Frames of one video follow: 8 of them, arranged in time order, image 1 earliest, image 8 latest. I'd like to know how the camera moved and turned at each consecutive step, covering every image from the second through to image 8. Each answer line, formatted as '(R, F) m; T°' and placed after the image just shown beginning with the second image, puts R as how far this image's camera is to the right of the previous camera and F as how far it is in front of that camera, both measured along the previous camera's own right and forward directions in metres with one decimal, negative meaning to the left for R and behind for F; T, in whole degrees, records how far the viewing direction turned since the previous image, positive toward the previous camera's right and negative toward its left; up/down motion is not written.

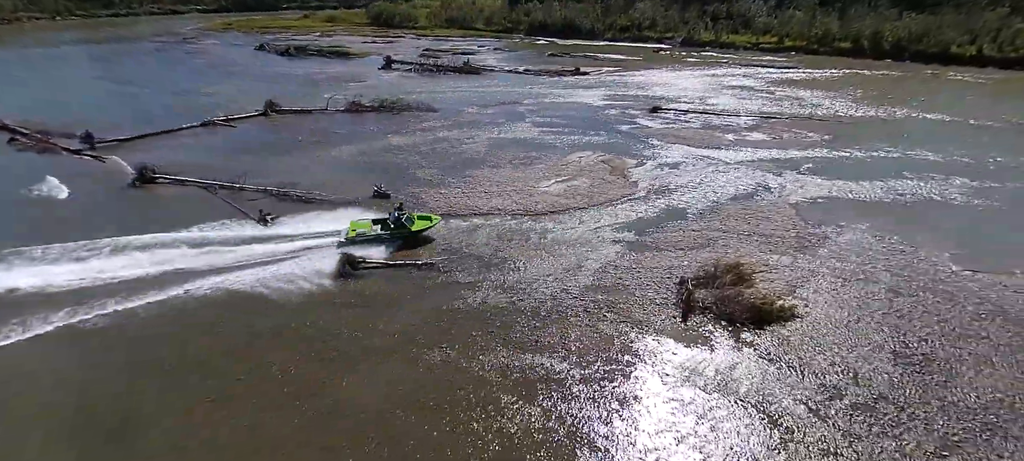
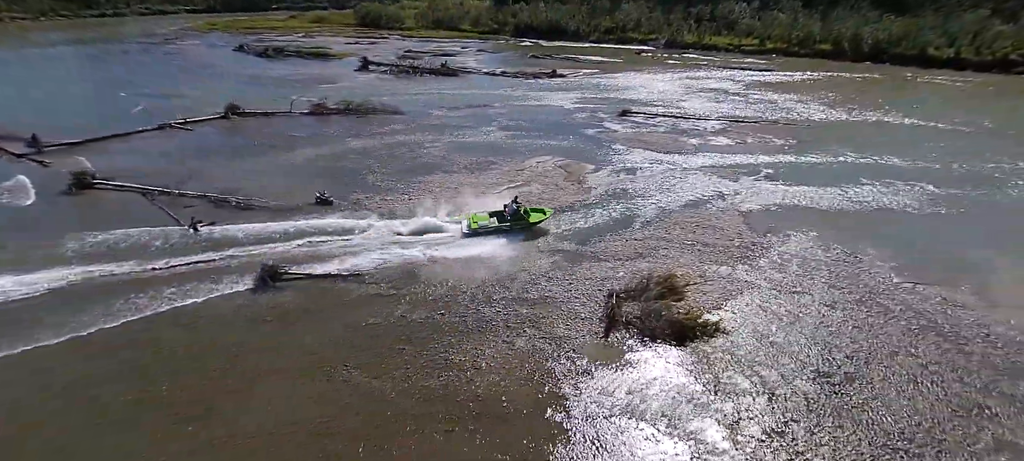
(+1.9, +0.4) m; 0°
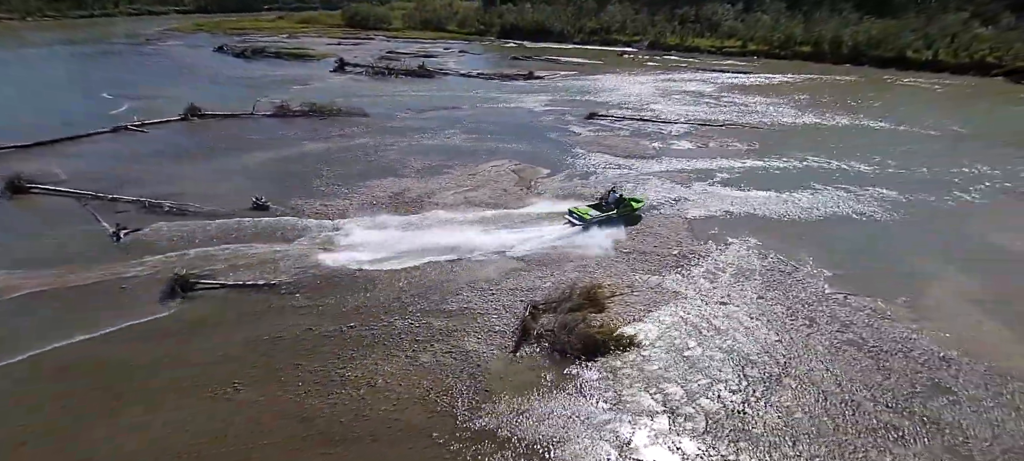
(+2.0, +0.4) m; 0°
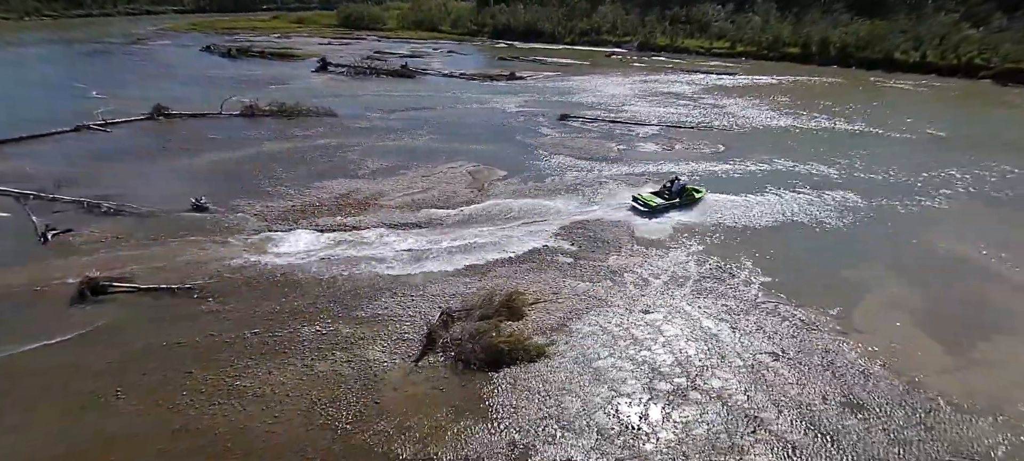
(+2.1, +0.4) m; -1°
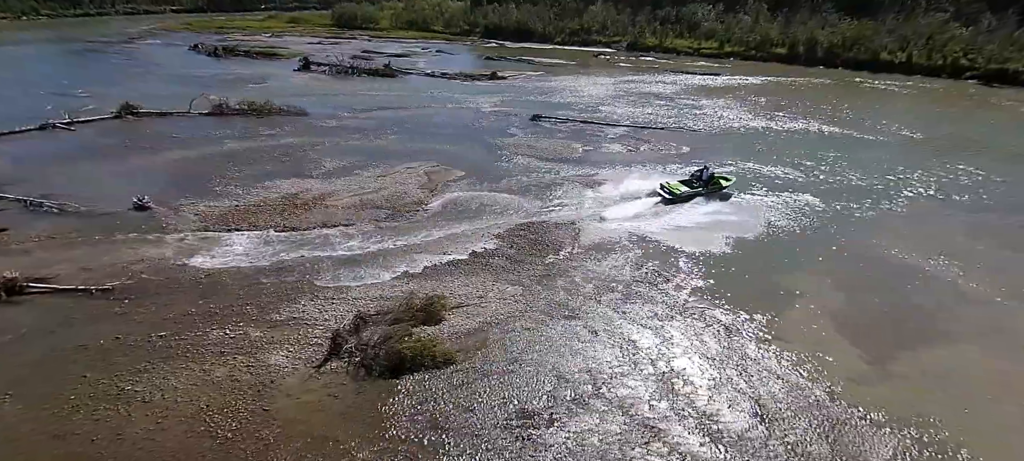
(+2.0, +0.3) m; 0°
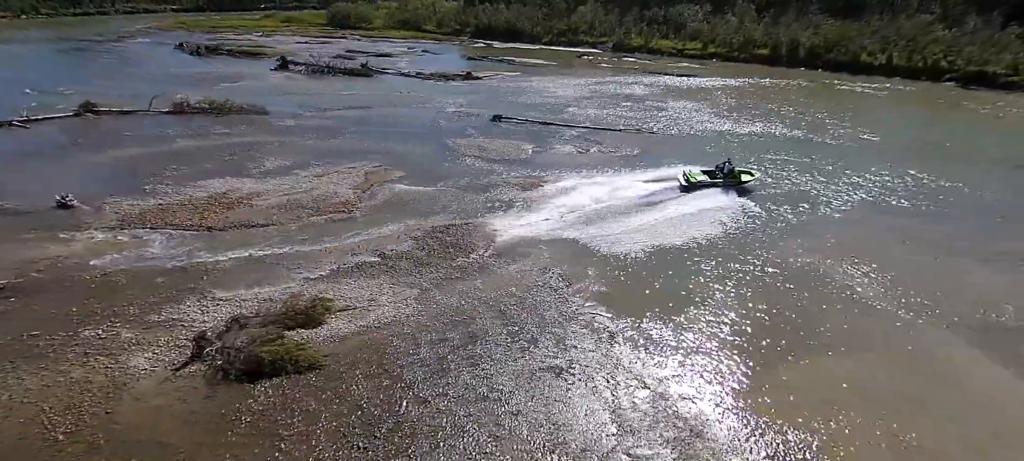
(+2.8, +0.3) m; -1°
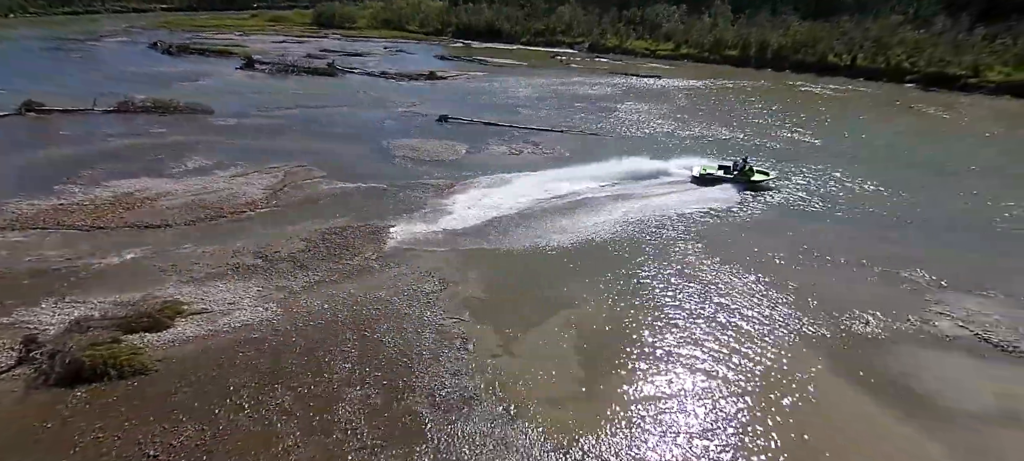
(+3.4, +0.2) m; 0°
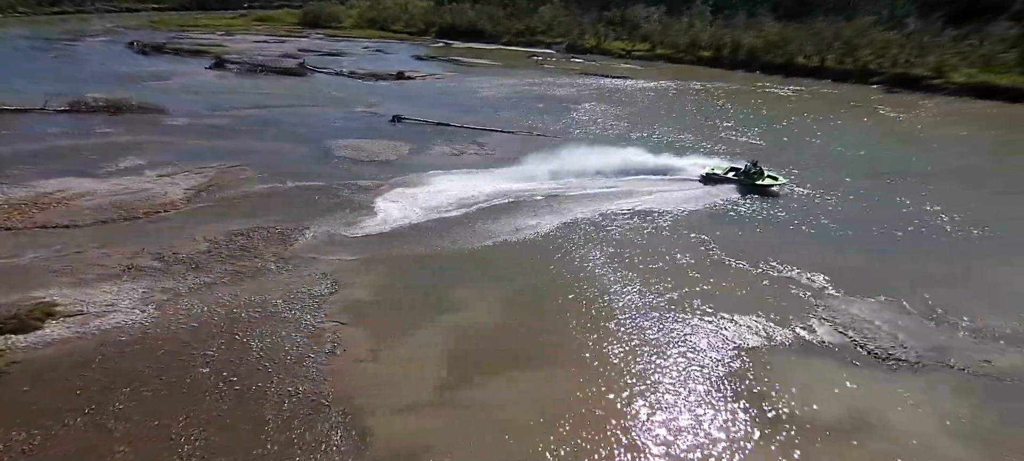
(+2.9, +0.2) m; 0°
